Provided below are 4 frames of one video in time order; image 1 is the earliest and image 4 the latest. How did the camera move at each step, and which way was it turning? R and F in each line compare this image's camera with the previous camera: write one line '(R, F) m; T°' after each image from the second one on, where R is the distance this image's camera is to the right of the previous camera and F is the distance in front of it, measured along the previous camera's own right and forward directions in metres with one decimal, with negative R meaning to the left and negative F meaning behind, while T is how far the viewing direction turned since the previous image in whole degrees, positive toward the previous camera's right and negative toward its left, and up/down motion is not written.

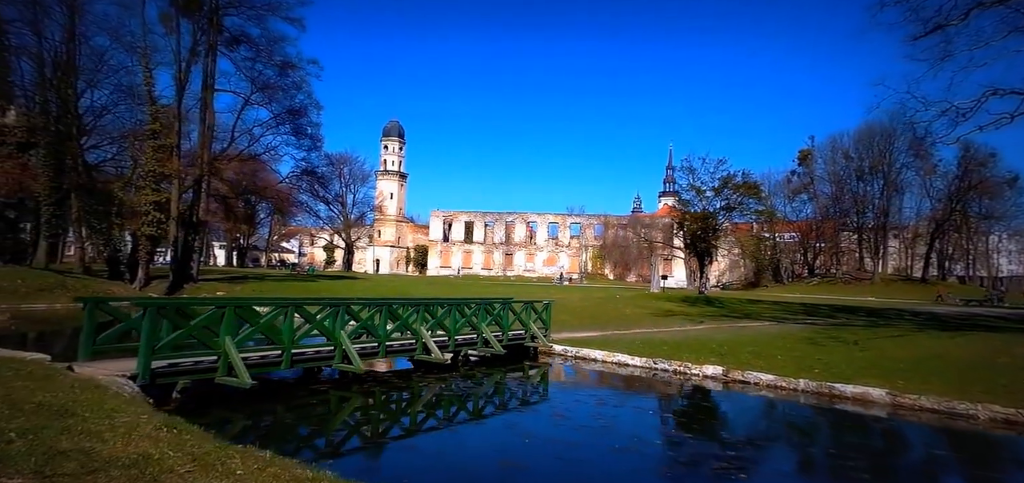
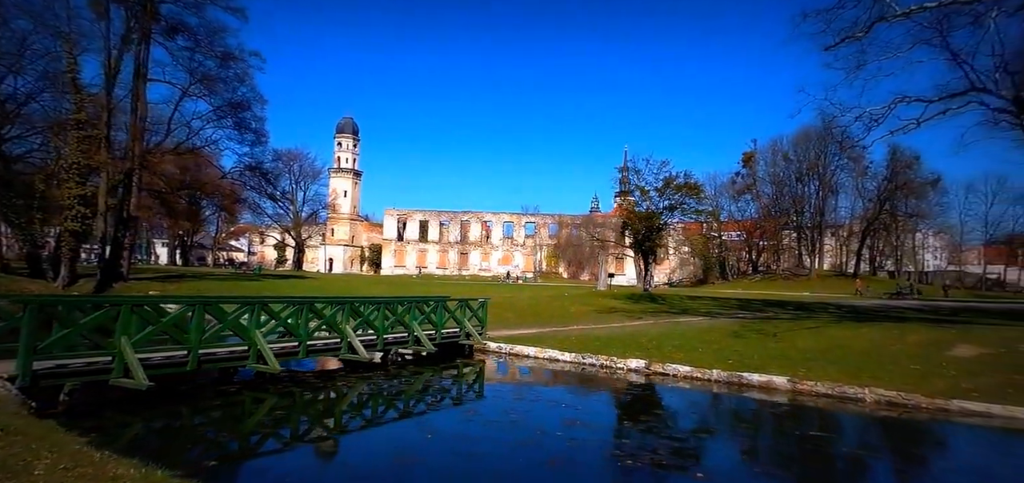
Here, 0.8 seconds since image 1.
(+0.6, -0.1) m; +5°
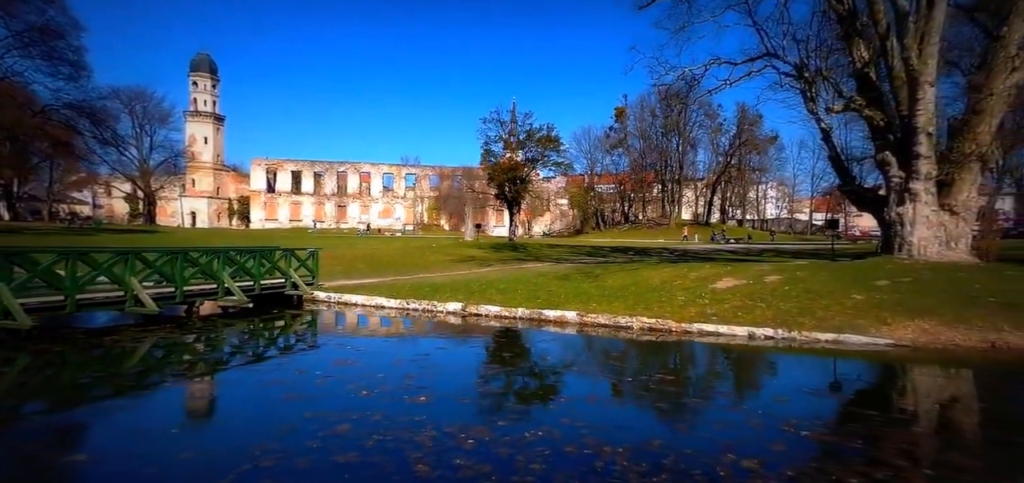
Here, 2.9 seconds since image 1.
(+1.8, -0.7) m; +12°
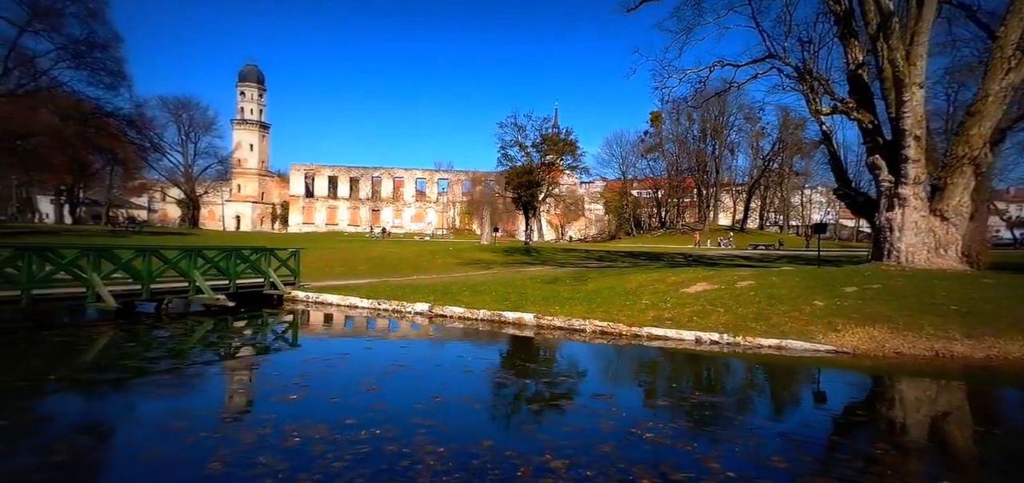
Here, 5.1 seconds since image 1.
(+1.9, +0.1) m; -4°
